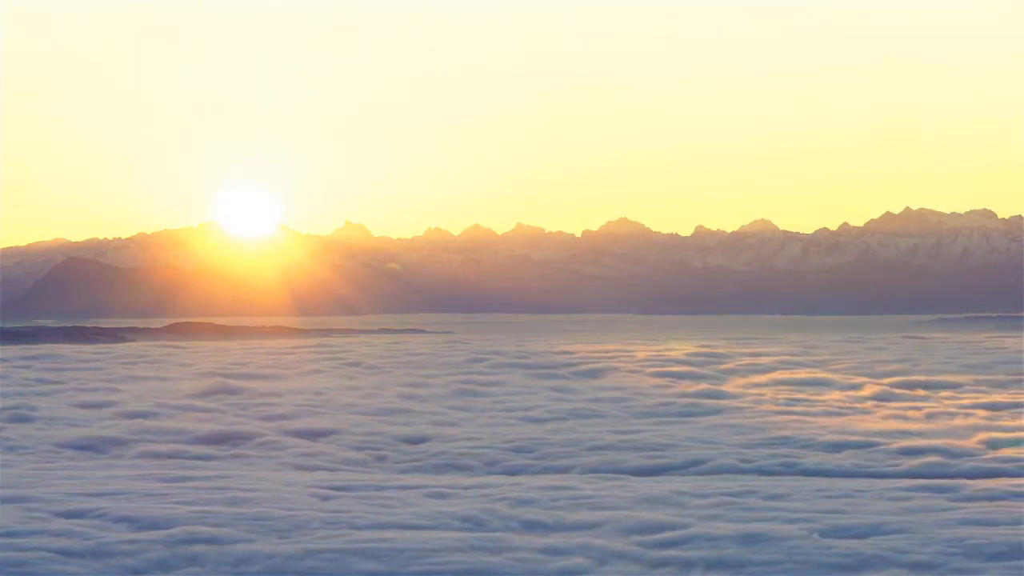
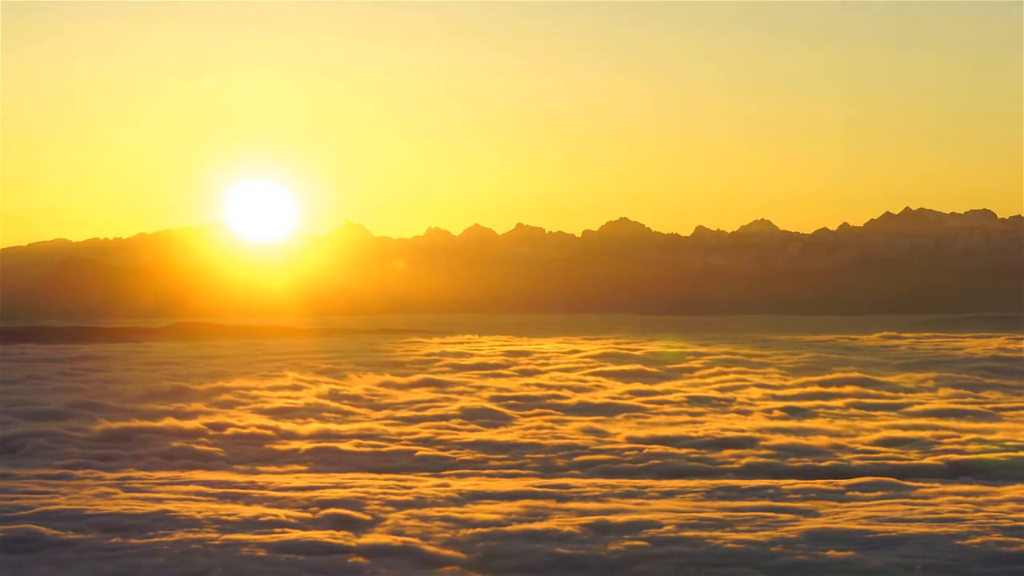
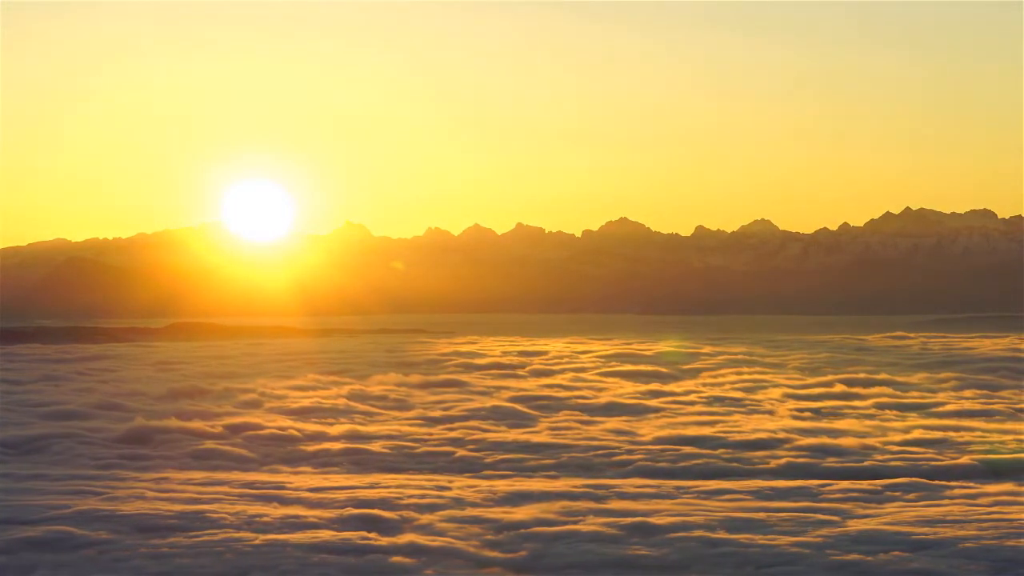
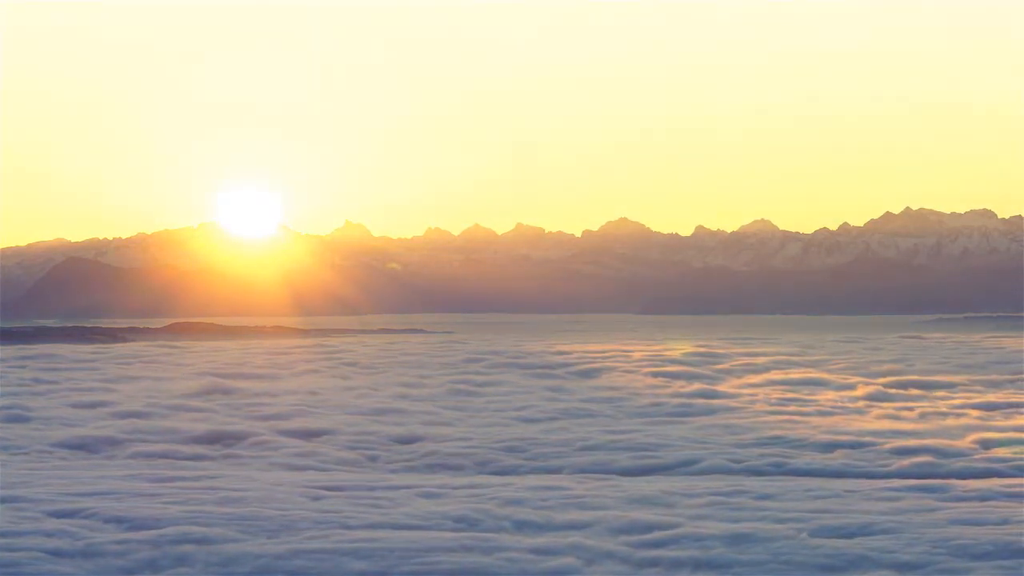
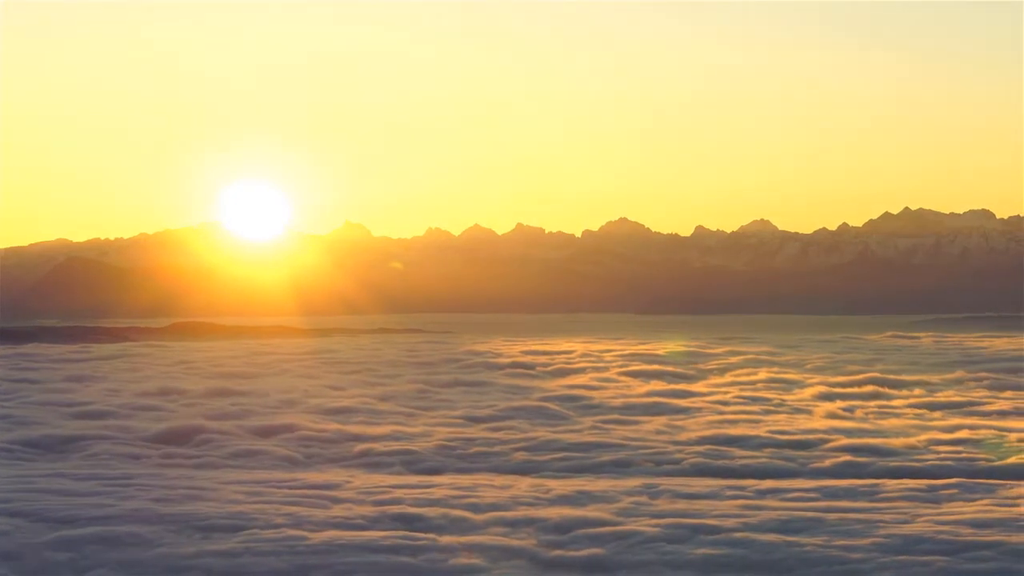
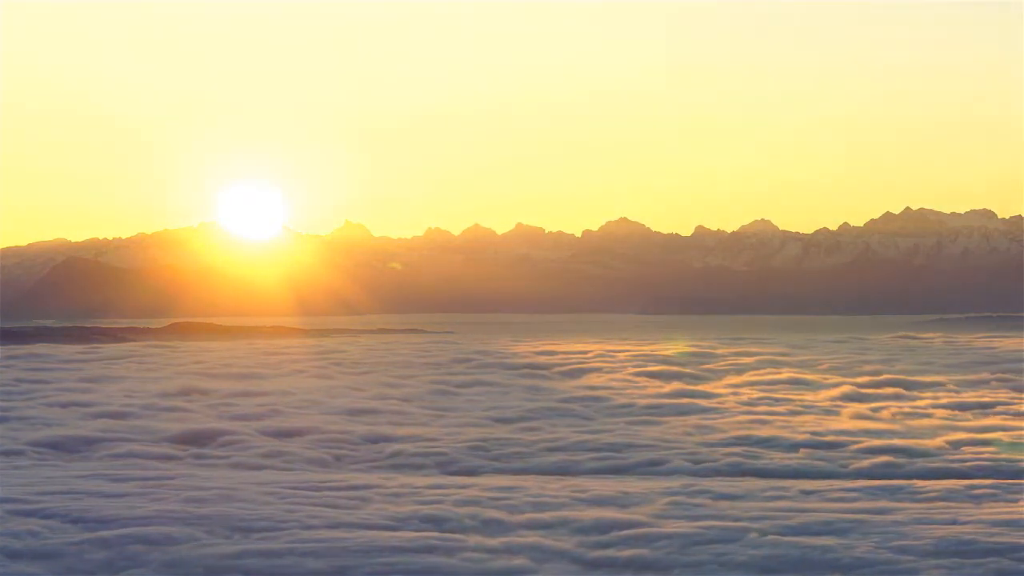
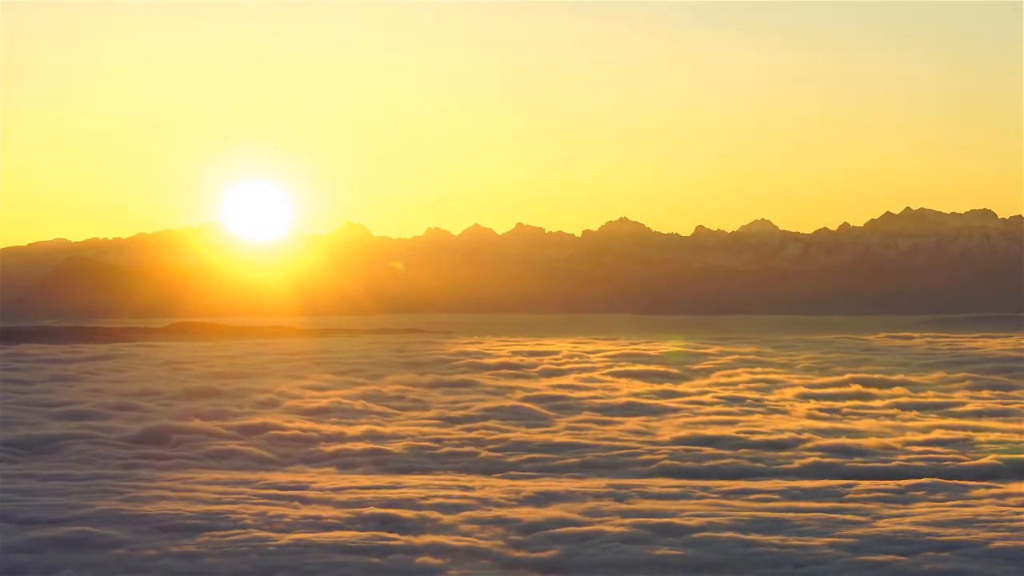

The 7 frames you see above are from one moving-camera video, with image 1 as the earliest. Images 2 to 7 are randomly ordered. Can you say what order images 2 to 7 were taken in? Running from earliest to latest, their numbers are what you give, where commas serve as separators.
4, 6, 5, 7, 3, 2
